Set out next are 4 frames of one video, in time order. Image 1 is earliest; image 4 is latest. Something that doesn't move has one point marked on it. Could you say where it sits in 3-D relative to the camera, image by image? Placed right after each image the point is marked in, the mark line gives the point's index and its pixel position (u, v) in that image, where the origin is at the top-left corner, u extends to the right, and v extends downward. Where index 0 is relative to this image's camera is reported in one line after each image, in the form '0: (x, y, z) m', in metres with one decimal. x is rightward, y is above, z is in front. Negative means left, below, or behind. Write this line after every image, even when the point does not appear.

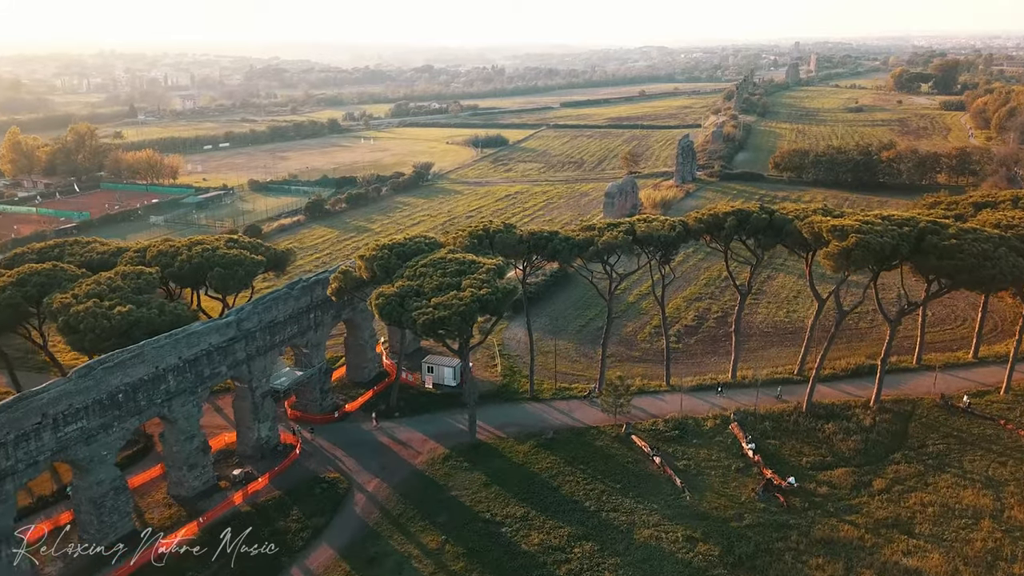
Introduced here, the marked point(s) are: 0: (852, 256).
0: (+8.4, +0.7, +19.7) m
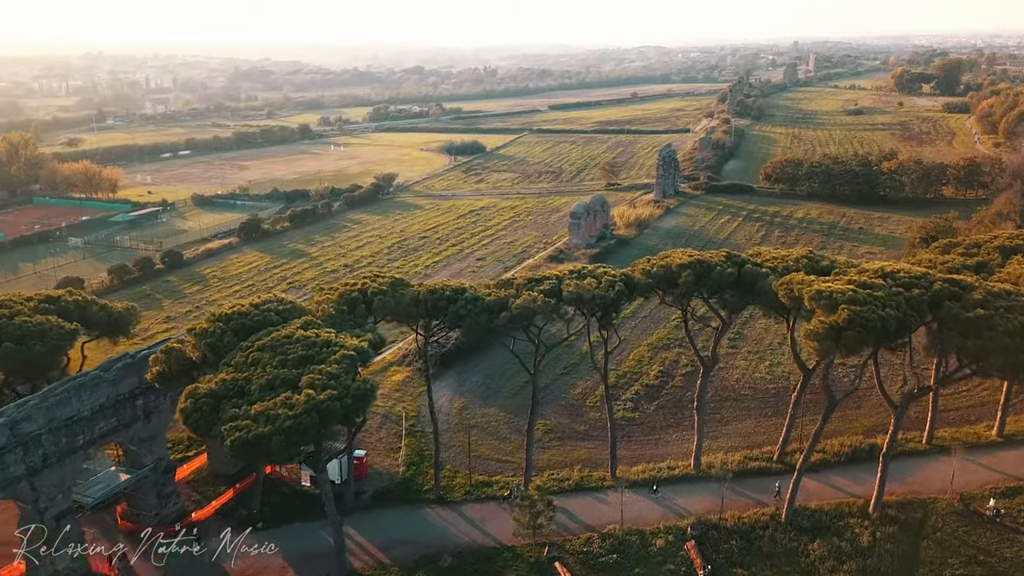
0: (+6.0, -0.9, +14.4) m
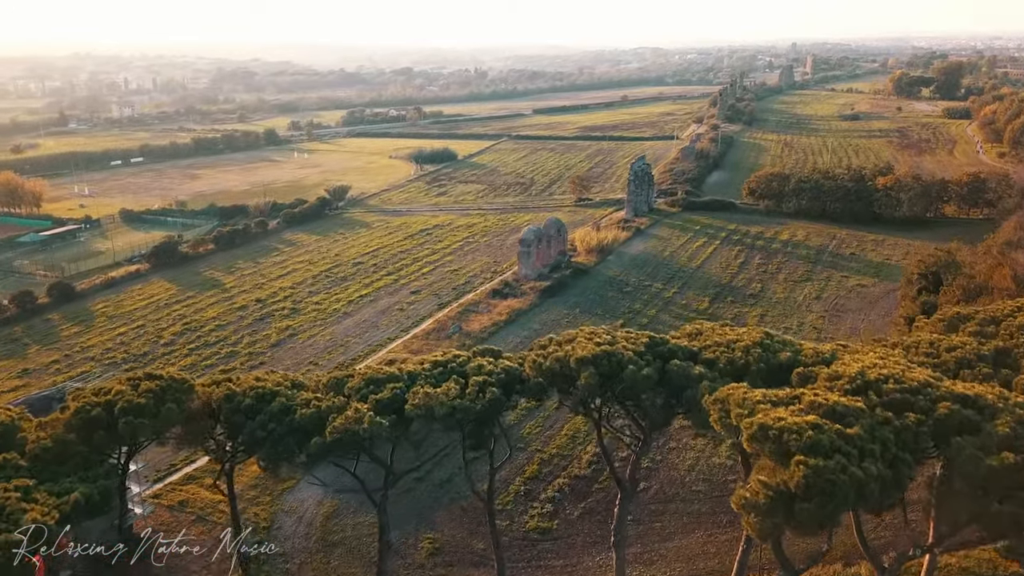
0: (+3.3, -2.6, +9.2) m
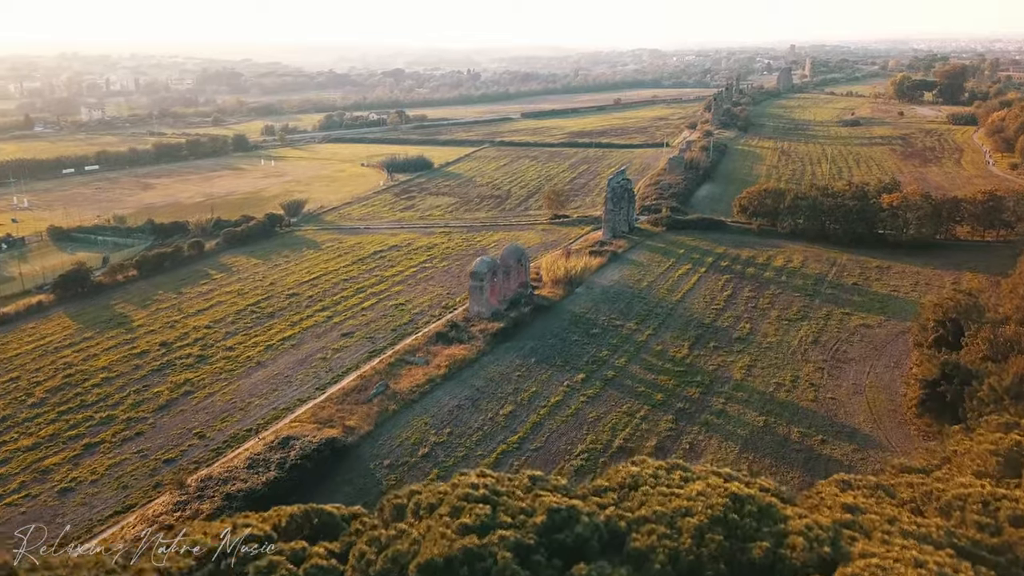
0: (+1.4, -4.1, +4.4) m
